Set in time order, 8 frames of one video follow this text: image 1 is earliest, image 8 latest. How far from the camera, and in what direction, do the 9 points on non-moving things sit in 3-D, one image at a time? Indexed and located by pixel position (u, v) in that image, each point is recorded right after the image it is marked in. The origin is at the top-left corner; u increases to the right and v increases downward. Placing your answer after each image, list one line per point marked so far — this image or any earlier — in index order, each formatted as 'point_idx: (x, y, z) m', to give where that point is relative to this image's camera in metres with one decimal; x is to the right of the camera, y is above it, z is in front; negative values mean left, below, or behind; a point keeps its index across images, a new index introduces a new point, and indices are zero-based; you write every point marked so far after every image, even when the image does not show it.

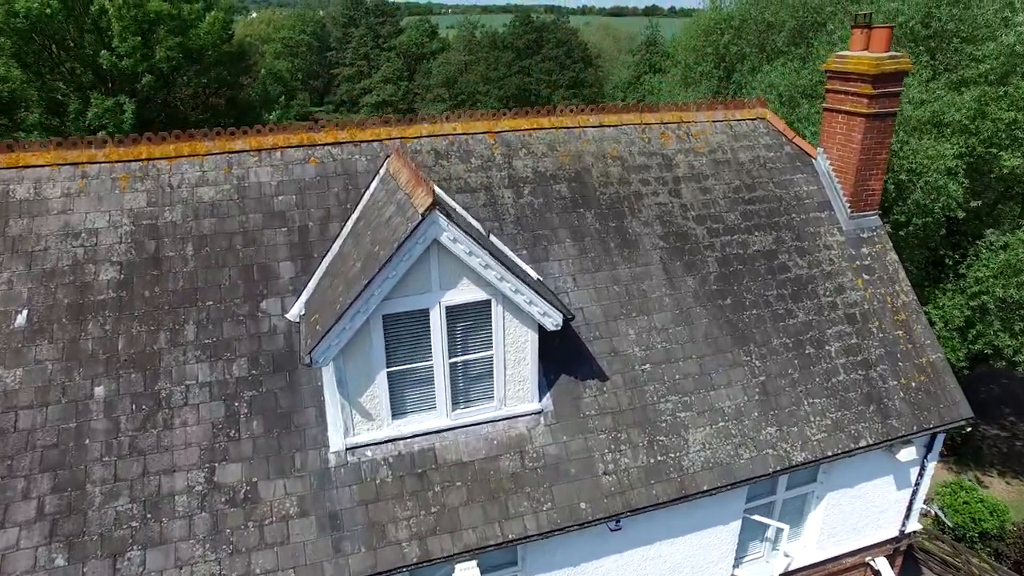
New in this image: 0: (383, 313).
0: (-1.3, -0.3, +5.8) m
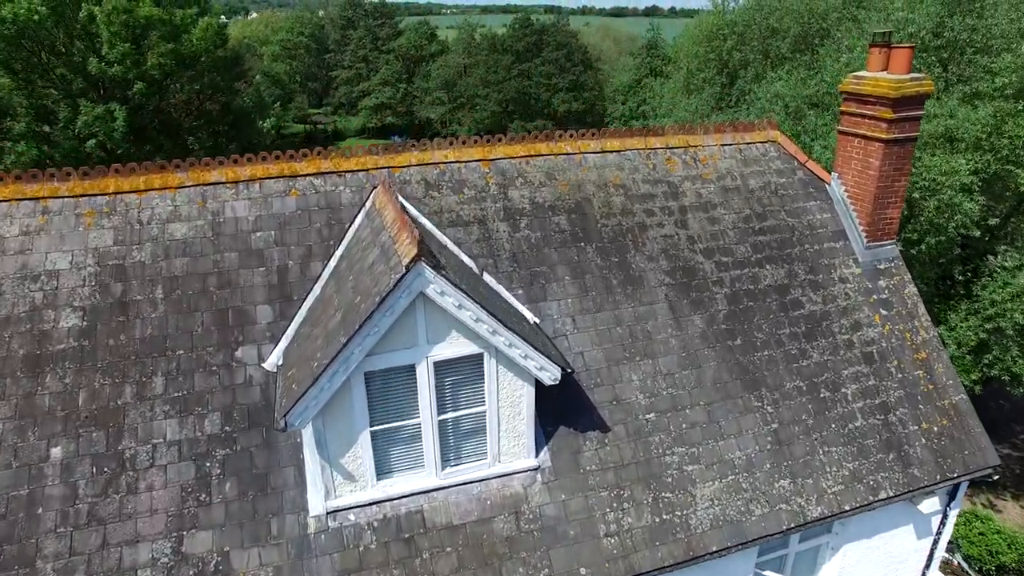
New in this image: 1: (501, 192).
0: (-1.4, -0.8, +5.3) m
1: (-0.1, +1.2, +7.3) m
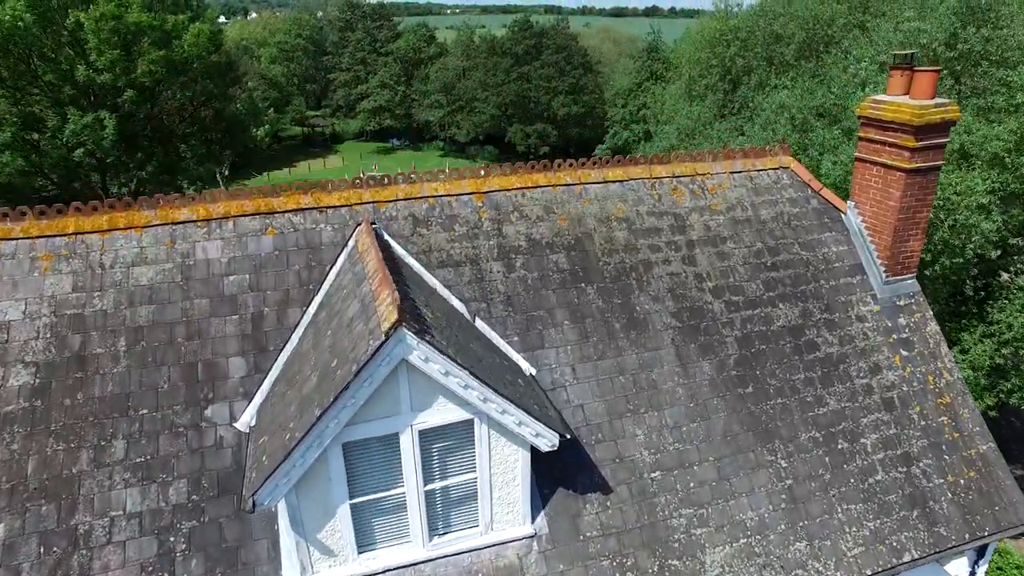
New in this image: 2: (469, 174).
0: (-1.4, -1.3, +4.8) m
1: (-0.2, +0.7, +6.8) m
2: (-0.5, +1.4, +6.9) m
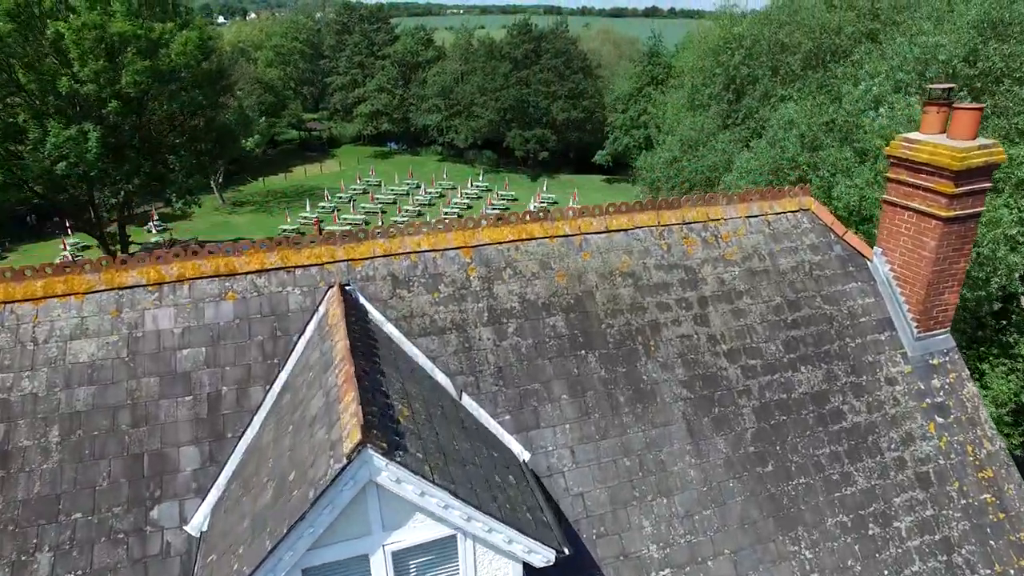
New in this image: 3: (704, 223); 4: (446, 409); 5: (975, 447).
0: (-1.5, -2.0, +4.1) m
1: (-0.3, 0.0, +6.1) m
2: (-0.6, +0.7, +6.2) m
3: (+2.4, +0.8, +7.0) m
4: (-0.6, -1.1, +5.2) m
5: (+5.4, -1.8, +6.6) m
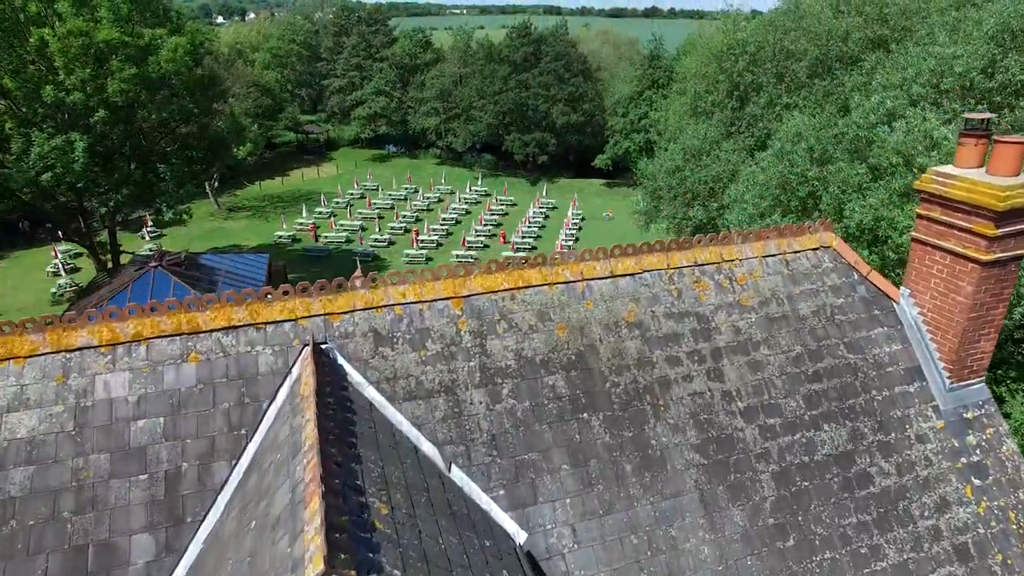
0: (-1.5, -2.5, +3.5) m
1: (-0.3, -0.5, +5.5) m
2: (-0.7, +0.1, +5.6) m
3: (+2.3, +0.3, +6.4) m
4: (-0.6, -1.6, +4.6) m
5: (+5.3, -2.4, +6.1) m
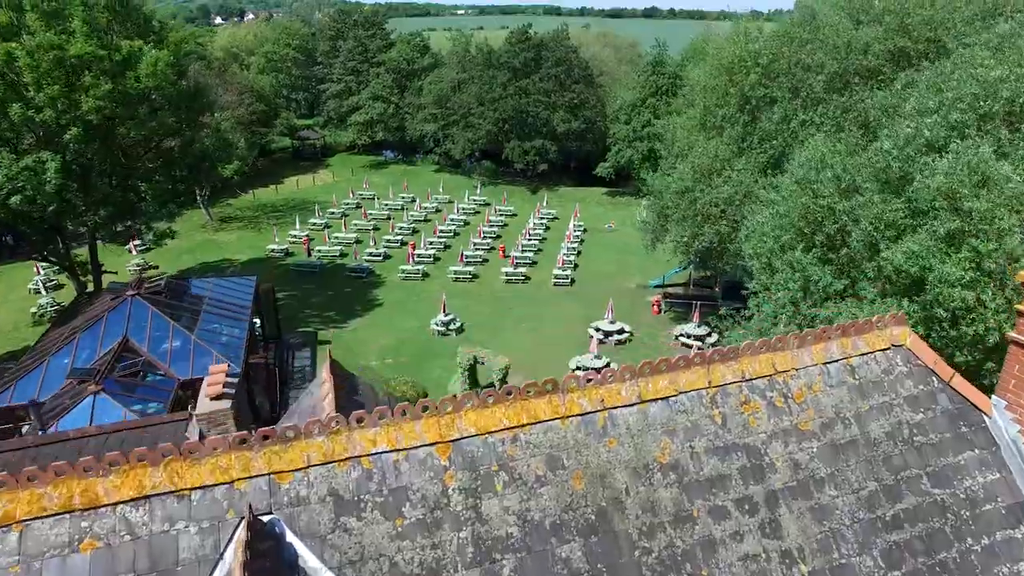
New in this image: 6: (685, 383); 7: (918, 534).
0: (-1.5, -3.6, +2.2) m
1: (-0.3, -1.6, +4.2) m
2: (-0.7, -0.9, +4.4) m
3: (+2.3, -0.8, +5.2) m
4: (-0.6, -2.7, +3.3) m
5: (+5.3, -3.4, +4.8) m
6: (+1.5, -0.8, +4.9) m
7: (+3.4, -2.1, +4.9) m
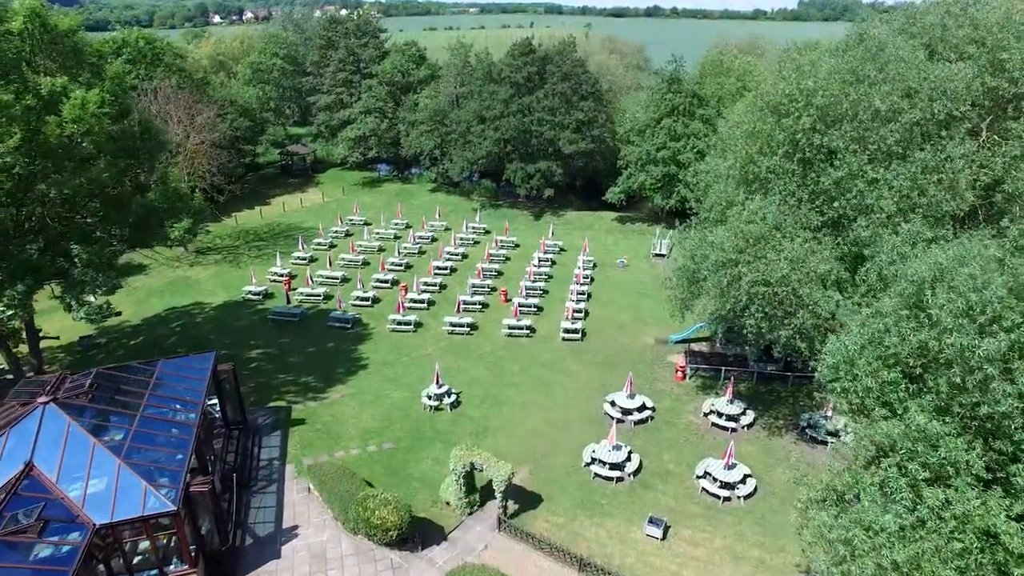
0: (-1.4, -6.6, -1.6) m
1: (-0.2, -4.6, +0.4) m
2: (-0.5, -4.0, +0.5) m
3: (+2.4, -3.8, +1.3) m
4: (-0.5, -5.7, -0.5) m
5: (+5.5, -6.5, +0.9) m
6: (+1.6, -3.8, +1.0) m
7: (+3.6, -5.2, +1.0) m
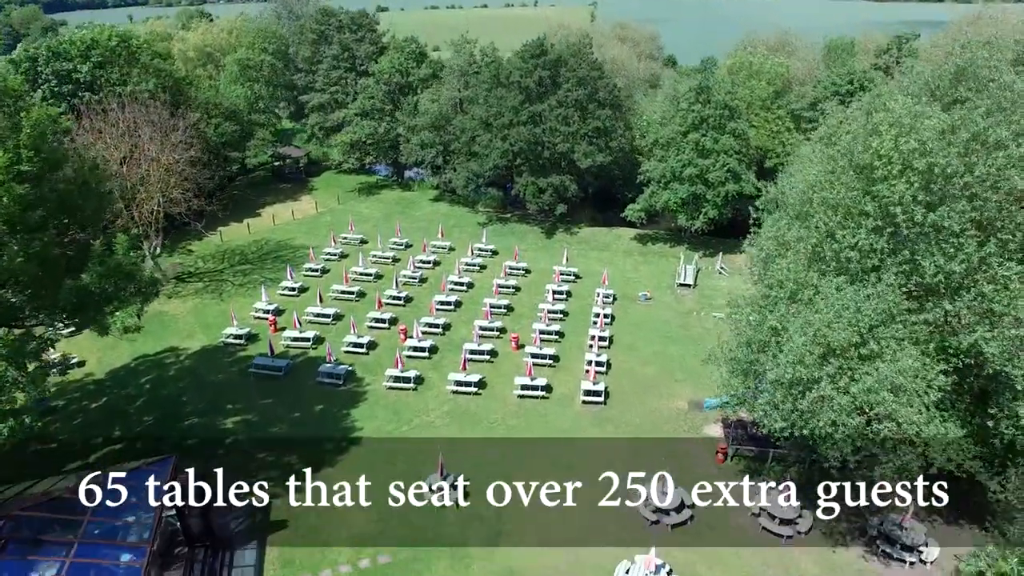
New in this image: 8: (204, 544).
0: (-0.9, -10.4, -5.1) m
1: (+0.3, -8.3, -3.2) m
2: (0.0, -7.6, -3.1) m
3: (+3.0, -7.5, -2.3) m
4: (0.0, -9.4, -4.1) m
5: (+6.0, -10.1, -2.6) m
6: (+2.1, -7.4, -2.6) m
7: (+4.1, -8.8, -2.5) m
8: (-10.1, -8.4, +18.7) m
